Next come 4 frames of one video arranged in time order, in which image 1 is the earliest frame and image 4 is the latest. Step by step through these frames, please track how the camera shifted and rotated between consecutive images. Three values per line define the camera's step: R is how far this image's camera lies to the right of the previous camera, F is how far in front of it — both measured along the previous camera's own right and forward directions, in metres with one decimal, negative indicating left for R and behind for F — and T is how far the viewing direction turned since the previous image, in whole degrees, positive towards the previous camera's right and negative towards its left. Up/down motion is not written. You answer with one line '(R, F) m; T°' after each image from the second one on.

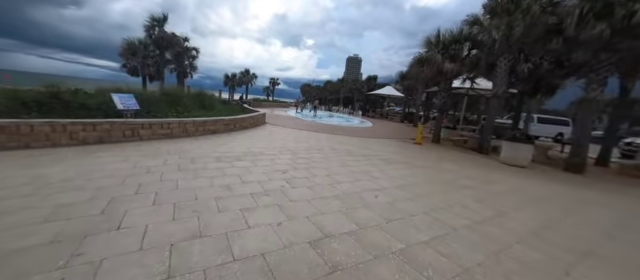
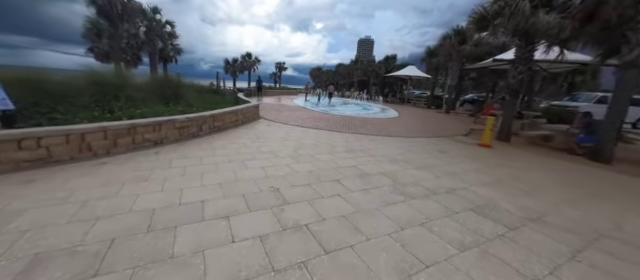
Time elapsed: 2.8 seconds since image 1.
(-0.1, +3.4) m; -3°
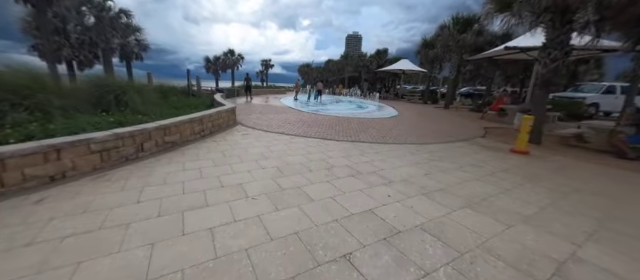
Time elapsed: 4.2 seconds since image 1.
(0.0, +1.6) m; +2°
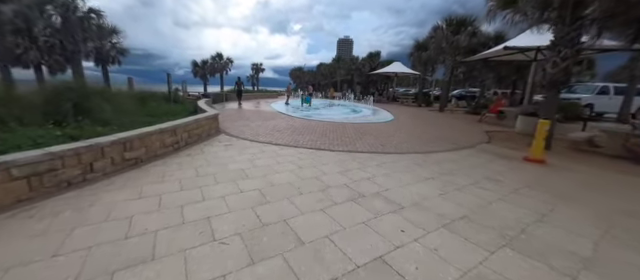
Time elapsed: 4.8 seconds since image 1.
(0.0, +0.7) m; +2°
